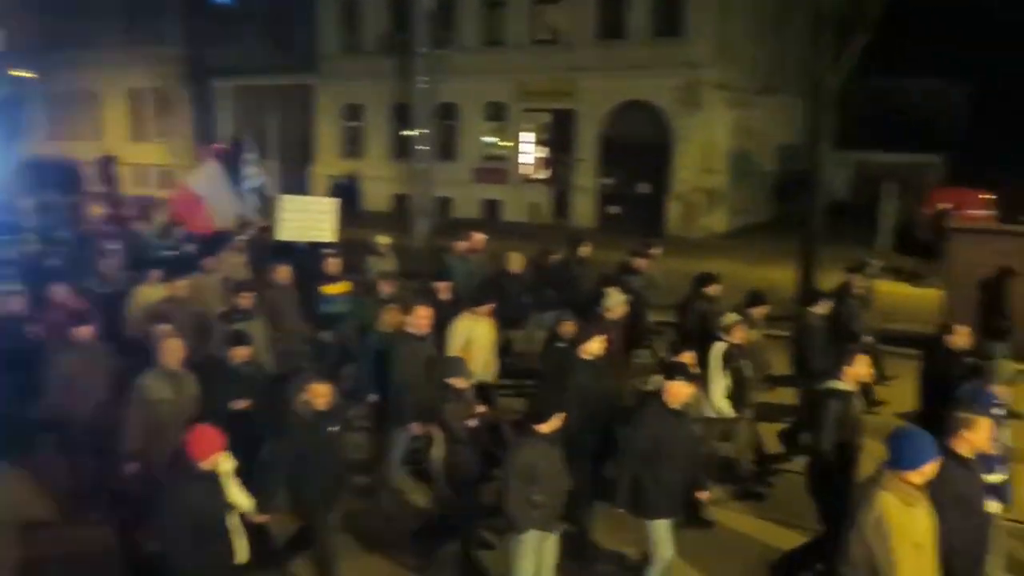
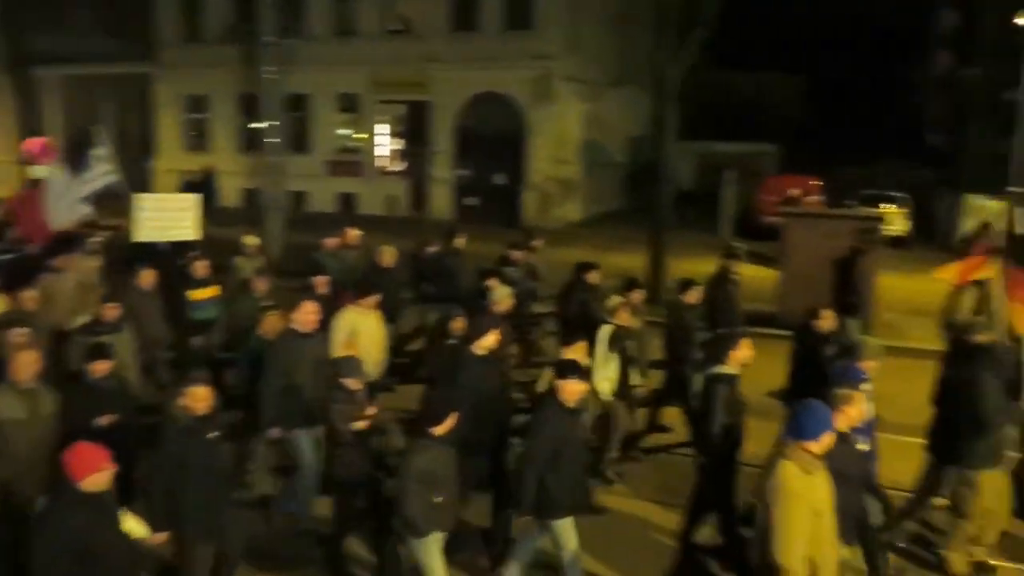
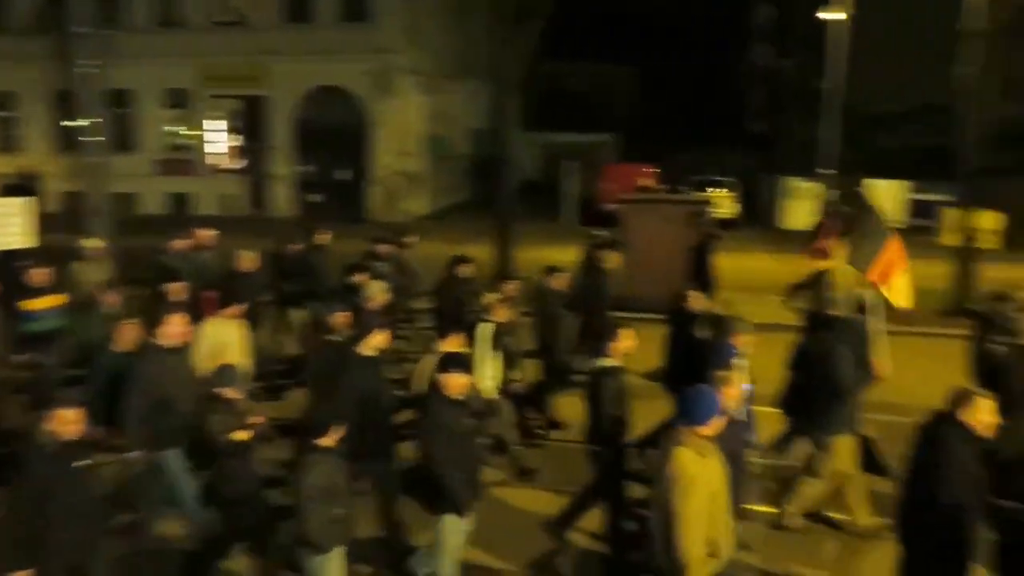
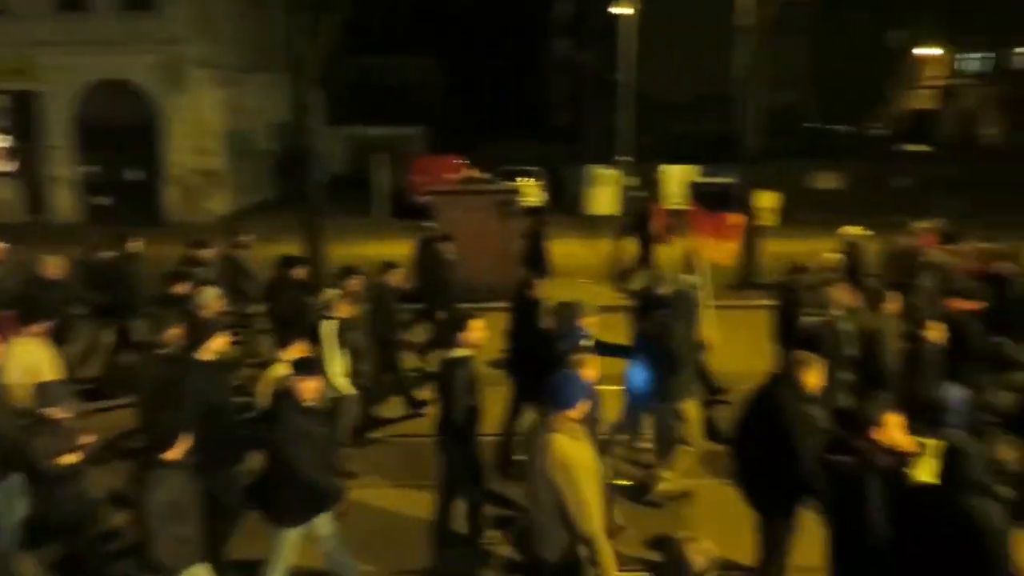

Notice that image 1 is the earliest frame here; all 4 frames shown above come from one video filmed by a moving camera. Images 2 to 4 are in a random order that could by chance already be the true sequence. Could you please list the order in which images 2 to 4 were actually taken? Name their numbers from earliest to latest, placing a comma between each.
2, 3, 4
